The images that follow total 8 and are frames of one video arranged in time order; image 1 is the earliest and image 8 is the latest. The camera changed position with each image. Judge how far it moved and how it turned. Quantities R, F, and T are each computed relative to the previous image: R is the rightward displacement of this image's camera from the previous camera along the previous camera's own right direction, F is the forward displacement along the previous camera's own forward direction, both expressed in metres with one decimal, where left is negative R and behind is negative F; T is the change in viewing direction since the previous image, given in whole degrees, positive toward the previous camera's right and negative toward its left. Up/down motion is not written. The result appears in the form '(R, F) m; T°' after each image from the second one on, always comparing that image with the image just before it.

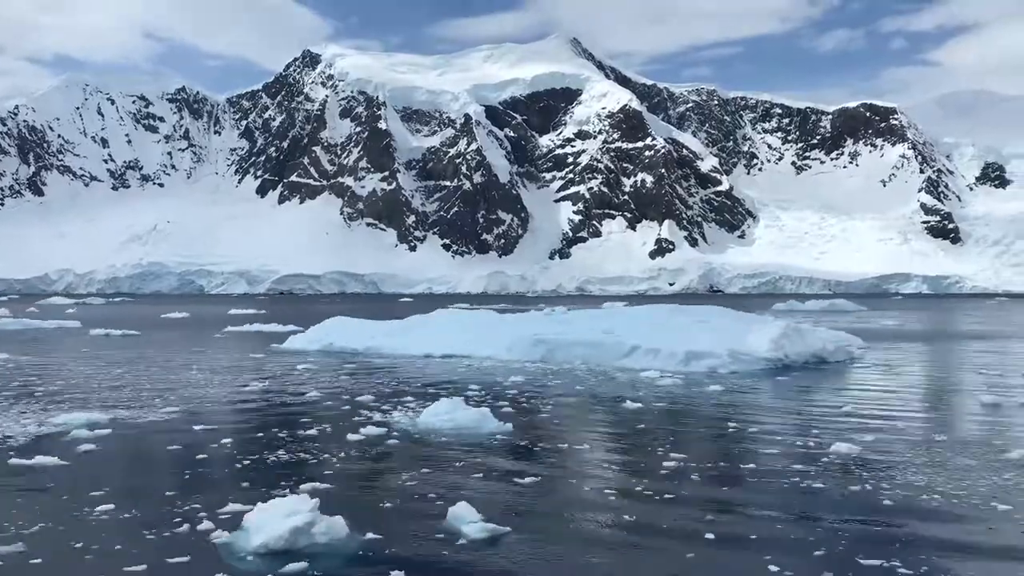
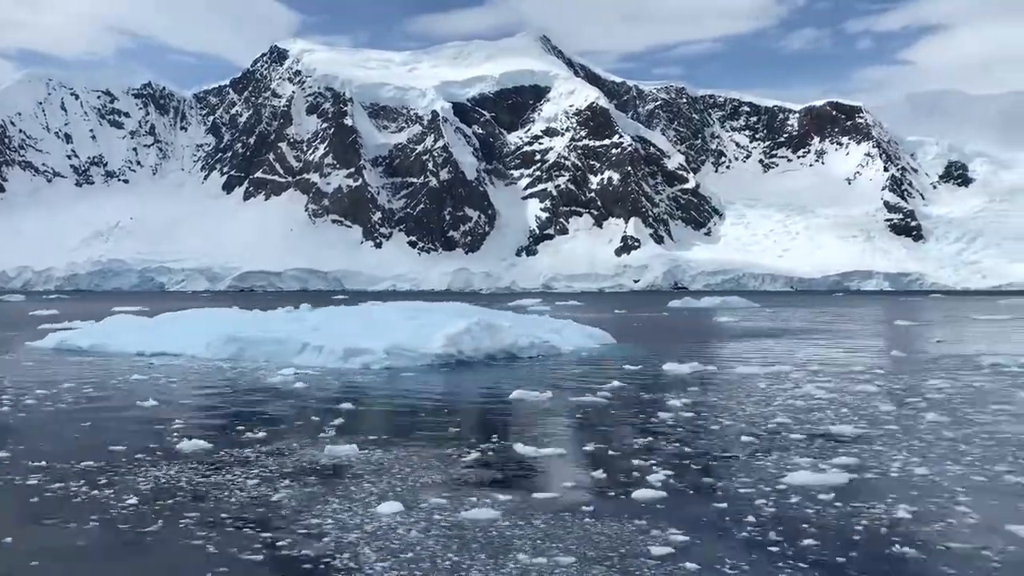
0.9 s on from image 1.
(+17.6, -0.2) m; +2°
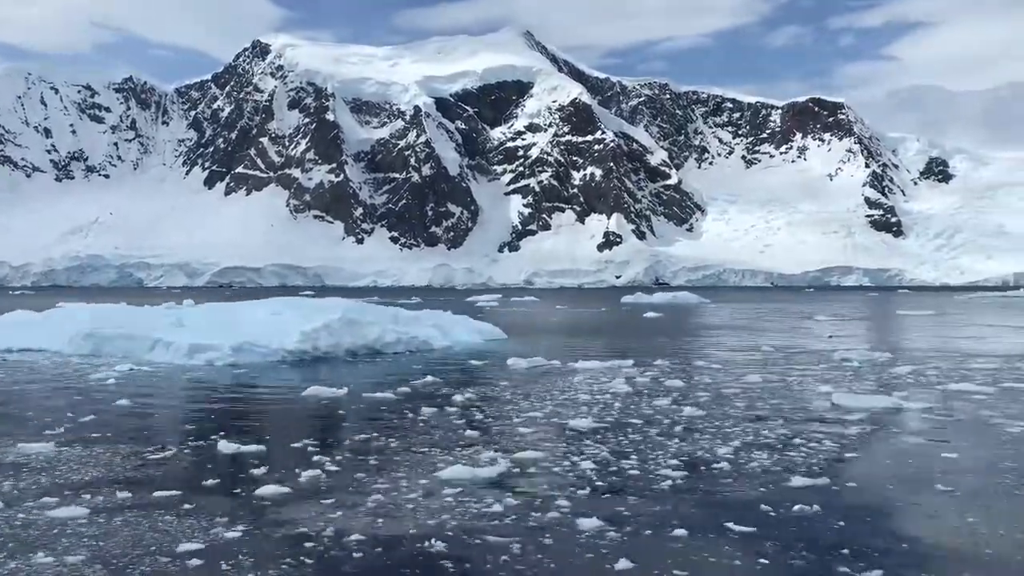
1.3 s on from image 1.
(+7.6, +0.1) m; +1°
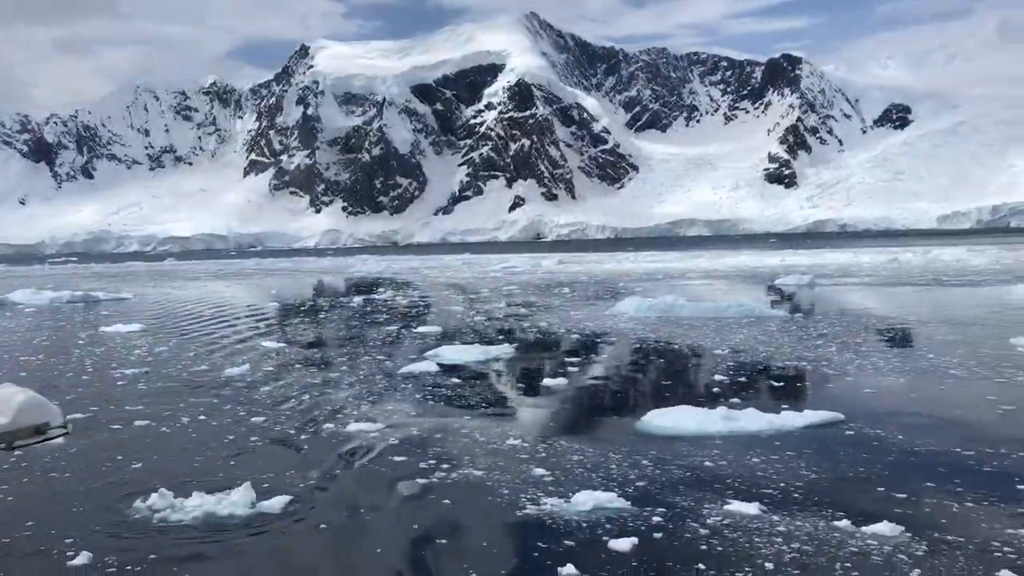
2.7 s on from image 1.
(+5.6, -0.4) m; +2°
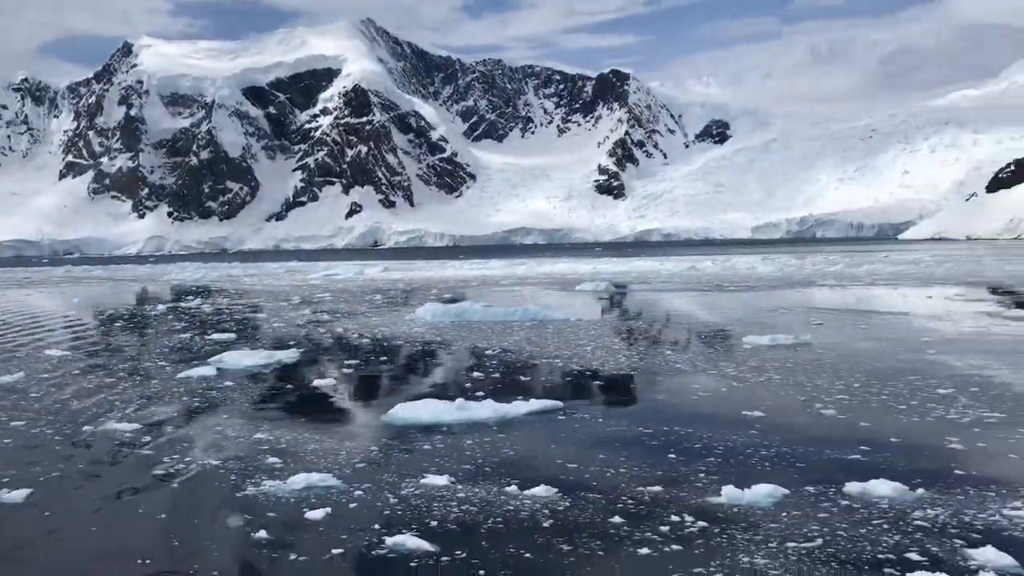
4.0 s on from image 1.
(+0.6, -0.7) m; +10°
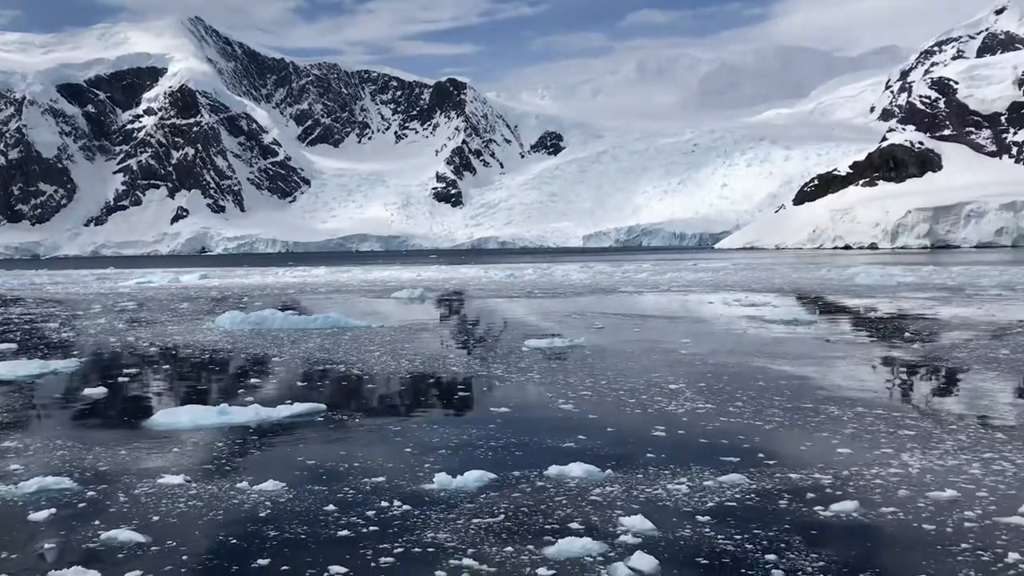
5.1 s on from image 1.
(+0.6, -0.5) m; +10°
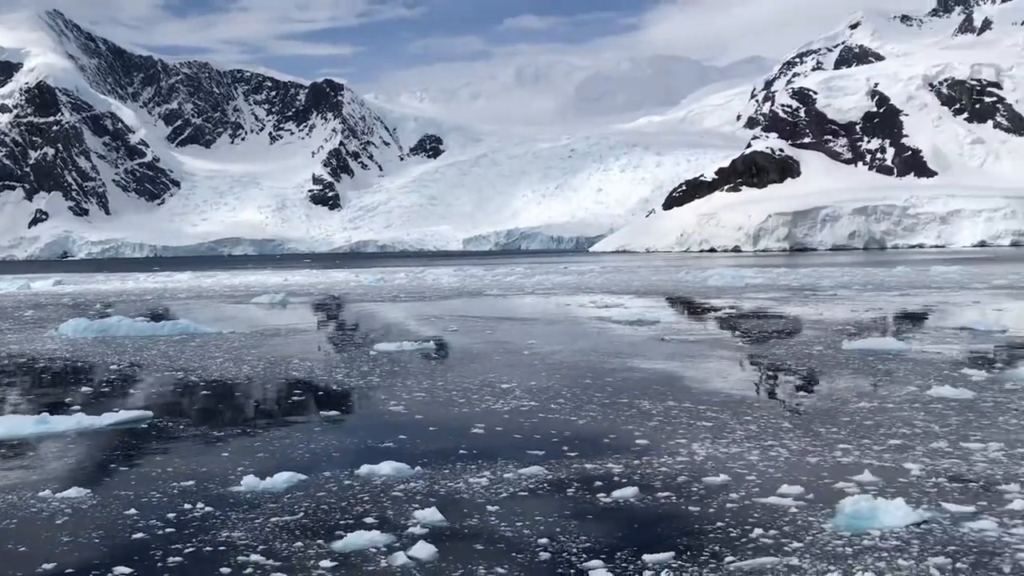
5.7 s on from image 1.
(+0.4, -0.2) m; +7°
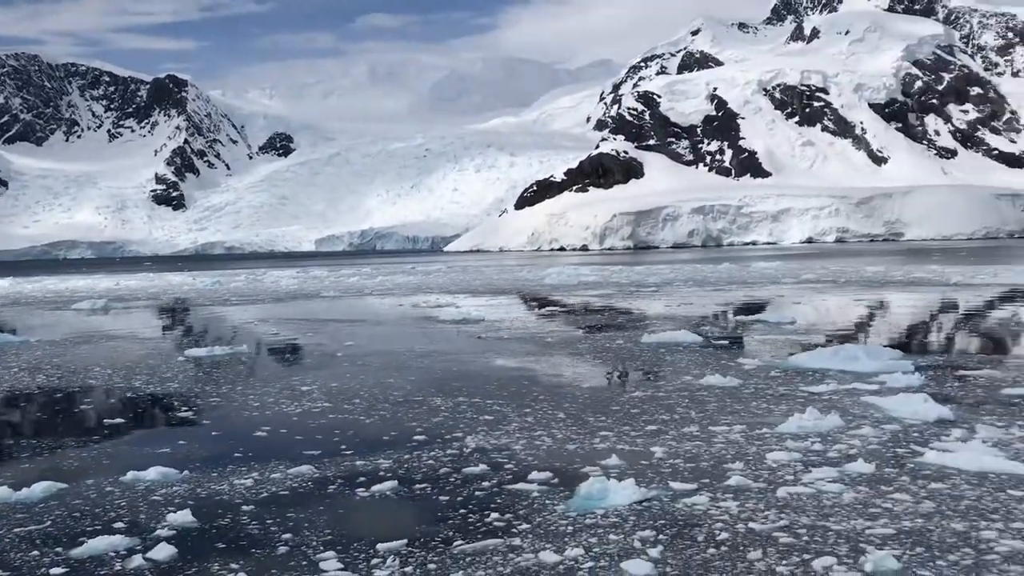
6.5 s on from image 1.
(+0.5, -0.2) m; +8°
